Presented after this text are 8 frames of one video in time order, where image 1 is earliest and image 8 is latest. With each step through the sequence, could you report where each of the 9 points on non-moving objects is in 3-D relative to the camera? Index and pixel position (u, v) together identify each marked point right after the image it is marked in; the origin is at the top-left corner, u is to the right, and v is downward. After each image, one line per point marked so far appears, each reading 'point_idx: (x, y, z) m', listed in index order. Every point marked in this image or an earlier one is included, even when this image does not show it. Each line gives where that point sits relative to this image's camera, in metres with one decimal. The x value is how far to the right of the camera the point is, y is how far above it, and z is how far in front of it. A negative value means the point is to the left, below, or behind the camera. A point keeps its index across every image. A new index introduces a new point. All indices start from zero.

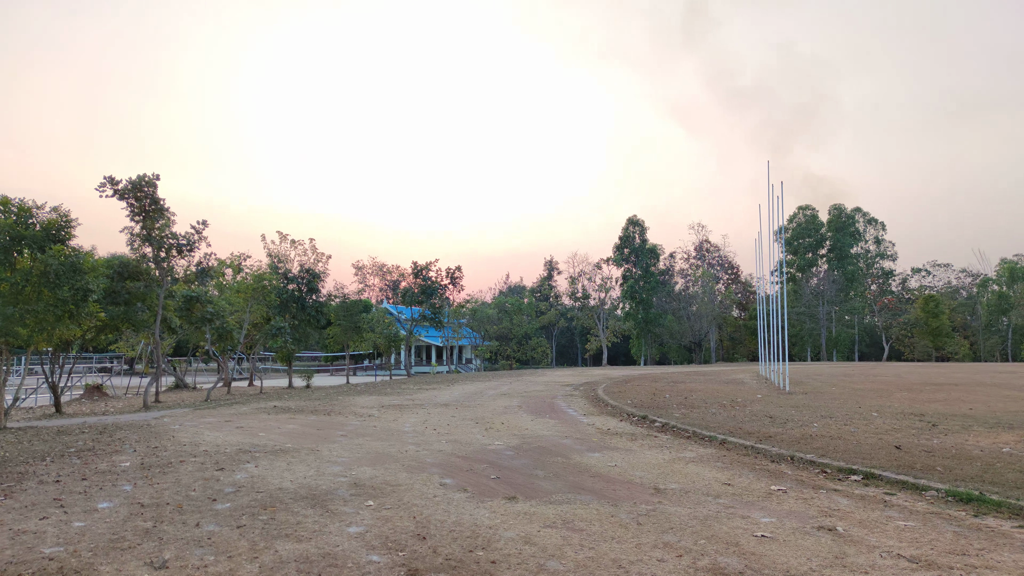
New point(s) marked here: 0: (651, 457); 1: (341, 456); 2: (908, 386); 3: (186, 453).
0: (+2.0, -2.4, +7.8) m
1: (-2.6, -2.6, +8.4) m
2: (+12.8, -3.2, +17.9) m
3: (-5.2, -2.7, +9.1) m
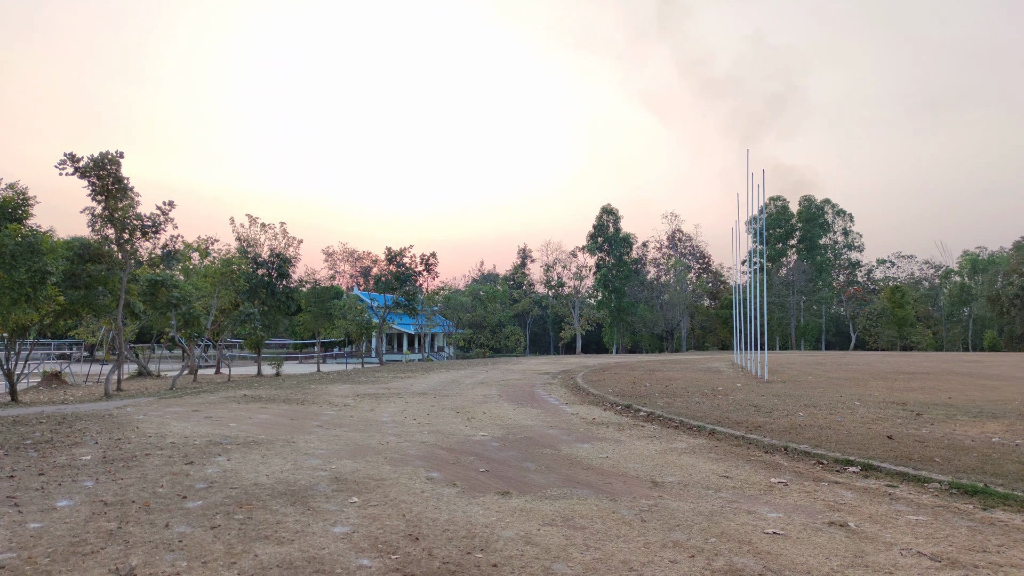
0: (+1.8, -2.3, +7.7) m
1: (-2.8, -2.3, +8.0) m
2: (+12.1, -2.9, +18.2) m
3: (-5.5, -2.5, +8.6) m
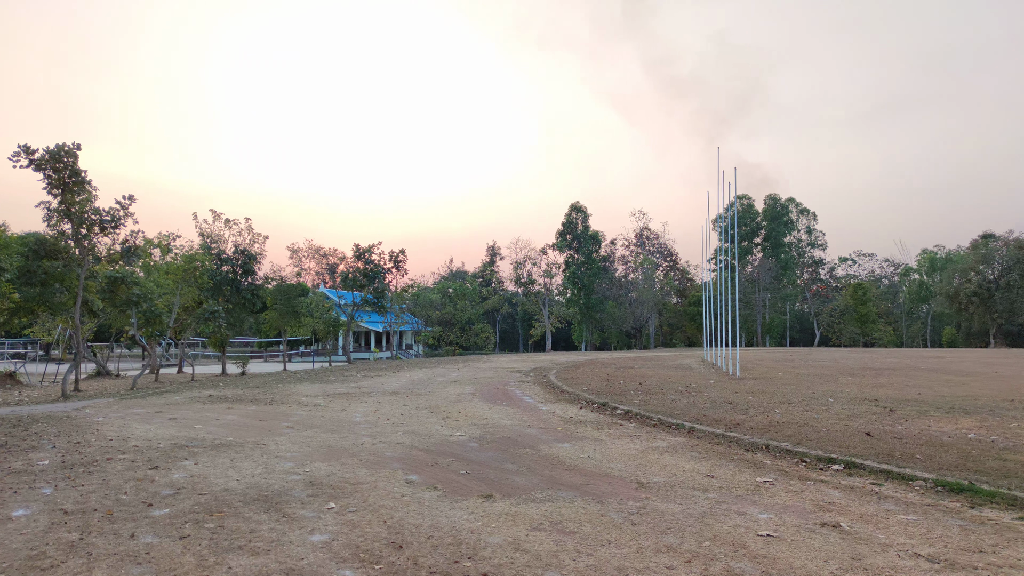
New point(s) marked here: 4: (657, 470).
0: (+1.5, -2.2, +7.6) m
1: (-3.1, -2.3, +7.7) m
2: (+11.3, -2.8, +18.7) m
3: (-5.8, -2.4, +8.1) m
4: (+1.7, -2.1, +6.2) m
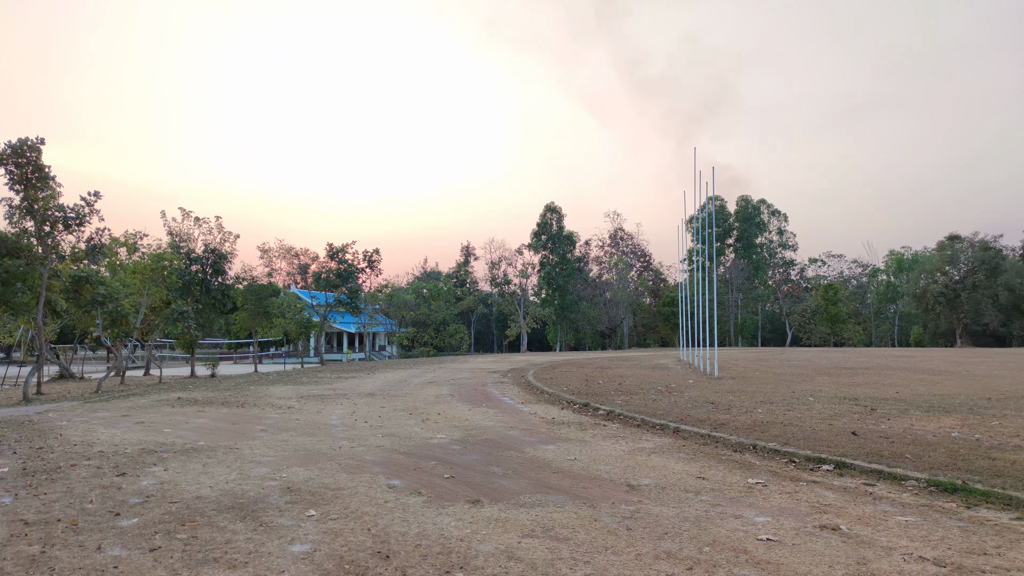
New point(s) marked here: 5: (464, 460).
0: (+1.3, -2.2, +7.5) m
1: (-3.3, -2.3, +7.4) m
2: (+10.6, -2.9, +19.0) m
3: (-6.0, -2.3, +7.7) m
4: (+1.5, -2.0, +6.1) m
5: (-0.6, -2.2, +6.9) m
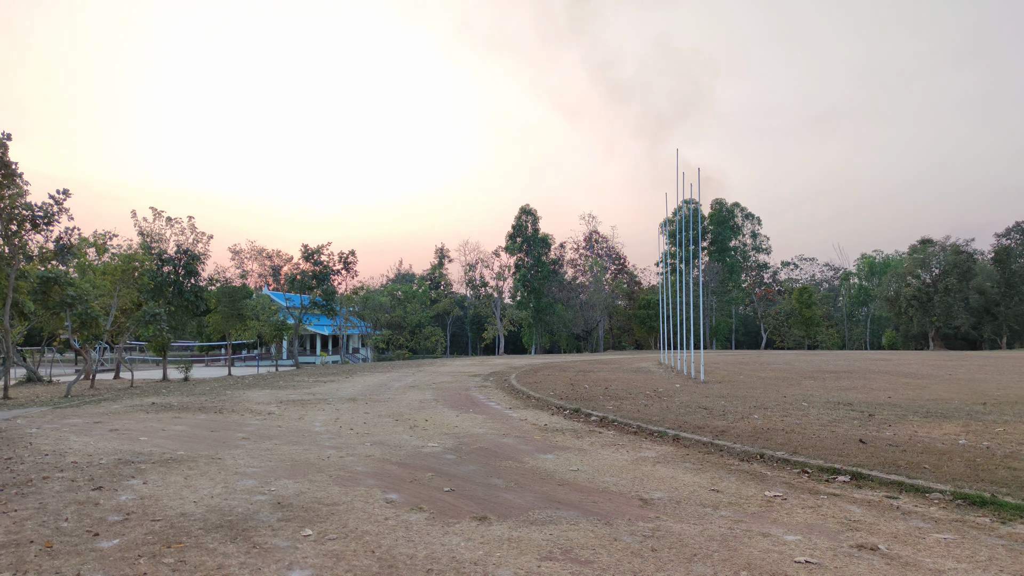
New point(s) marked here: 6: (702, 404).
0: (+1.3, -2.3, +7.2) m
1: (-3.3, -2.3, +6.9) m
2: (+10.0, -3.0, +19.1) m
3: (-6.0, -2.3, +7.1) m
4: (+1.5, -2.1, +5.9) m
5: (-0.6, -2.2, +6.6) m
6: (+4.1, -2.5, +11.8) m
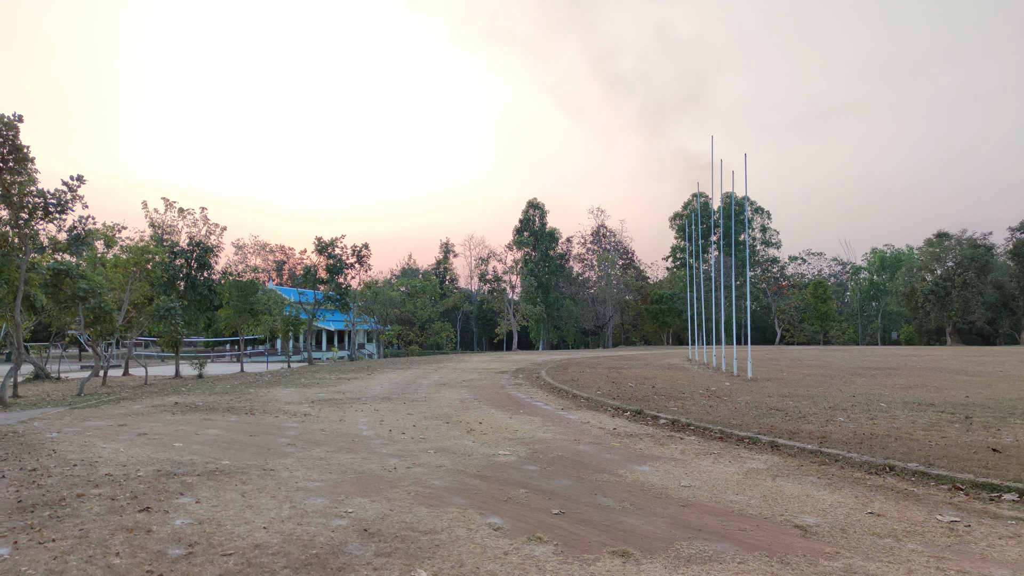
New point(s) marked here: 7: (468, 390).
0: (+2.4, -2.1, +6.4) m
1: (-2.2, -2.2, +6.1) m
2: (+11.1, -2.8, +18.2) m
3: (-5.0, -2.2, +6.3) m
4: (+2.6, -2.0, +5.0) m
5: (+0.5, -2.1, +5.8) m
6: (+5.2, -2.3, +11.0) m
7: (-1.2, -2.9, +15.4) m
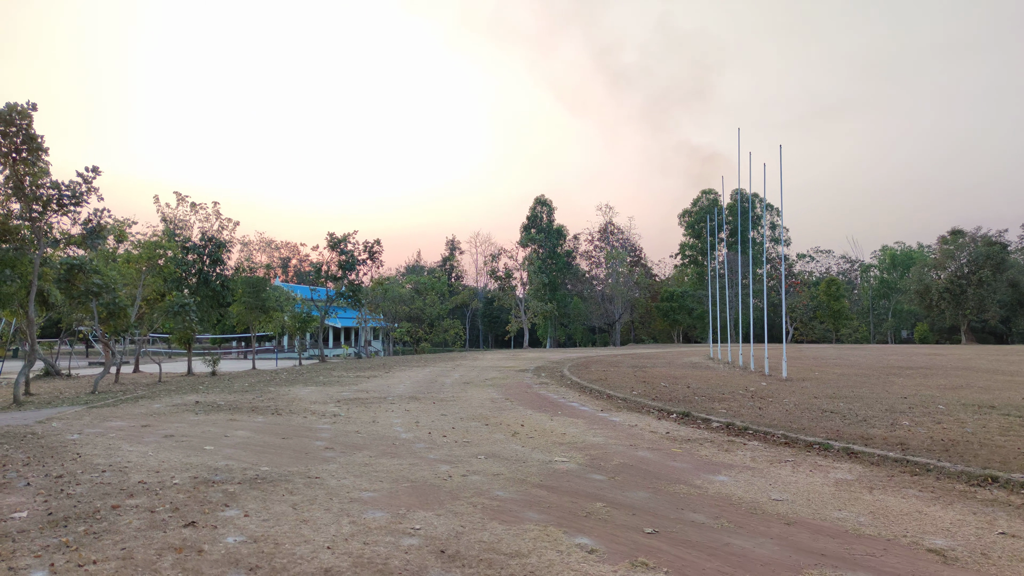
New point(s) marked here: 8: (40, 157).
0: (+3.1, -2.1, +5.9) m
1: (-1.5, -2.1, +5.6) m
2: (+11.9, -2.7, +17.7) m
3: (-4.3, -2.1, +5.8) m
4: (+3.3, -1.9, +4.5) m
5: (+1.2, -2.0, +5.3) m
6: (+5.9, -2.3, +10.4) m
7: (-0.4, -2.8, +14.9) m
8: (-11.5, +3.2, +13.4) m
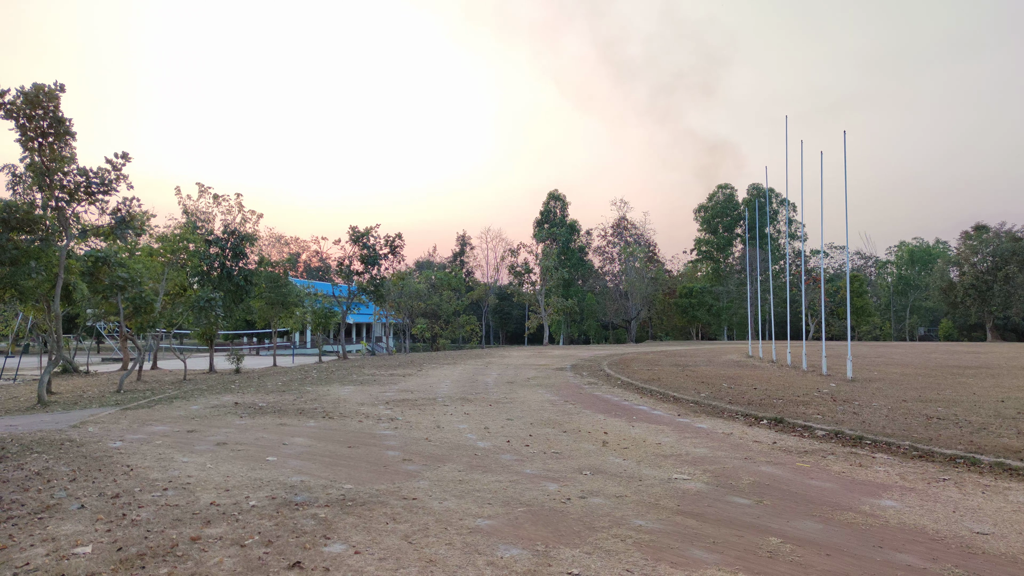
0: (+4.3, -2.0, +5.0) m
1: (-0.3, -2.0, +4.8) m
2: (+13.3, -2.5, +16.7) m
3: (-3.0, -2.1, +5.1) m
4: (+4.5, -1.9, +3.7) m
5: (+2.4, -2.0, +4.5) m
6: (+7.2, -2.2, +9.5) m
7: (+0.9, -2.7, +14.1) m
8: (-10.2, +3.3, +12.6) m
